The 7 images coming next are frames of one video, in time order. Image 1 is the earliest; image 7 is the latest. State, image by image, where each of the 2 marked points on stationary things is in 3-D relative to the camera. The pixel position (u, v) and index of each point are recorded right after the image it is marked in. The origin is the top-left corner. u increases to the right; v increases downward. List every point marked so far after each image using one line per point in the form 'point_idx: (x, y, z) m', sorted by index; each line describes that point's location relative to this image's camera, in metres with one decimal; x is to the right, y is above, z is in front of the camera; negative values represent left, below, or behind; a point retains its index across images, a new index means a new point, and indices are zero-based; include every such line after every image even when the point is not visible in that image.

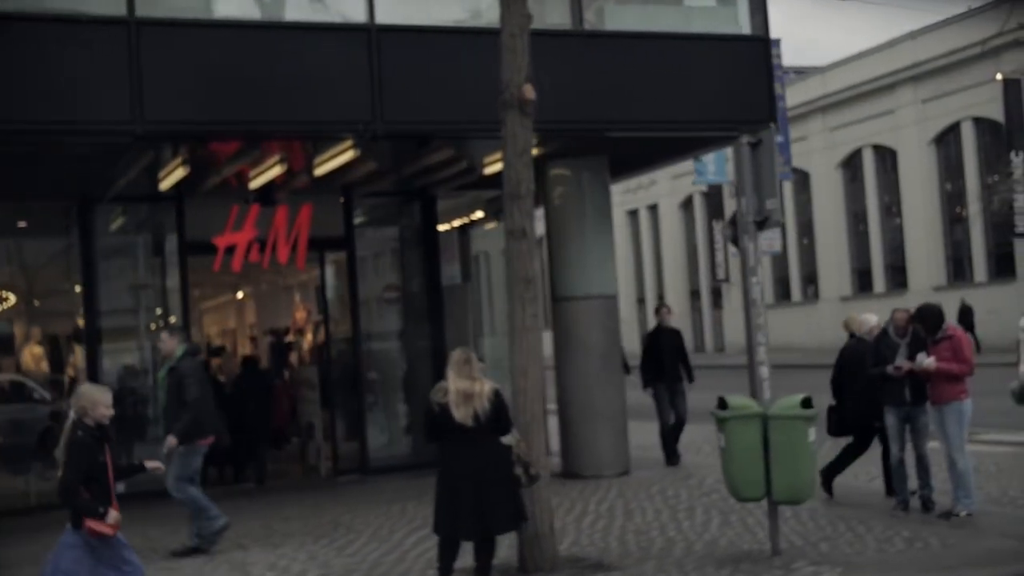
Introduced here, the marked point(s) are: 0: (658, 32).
0: (+1.4, +2.5, +13.2) m
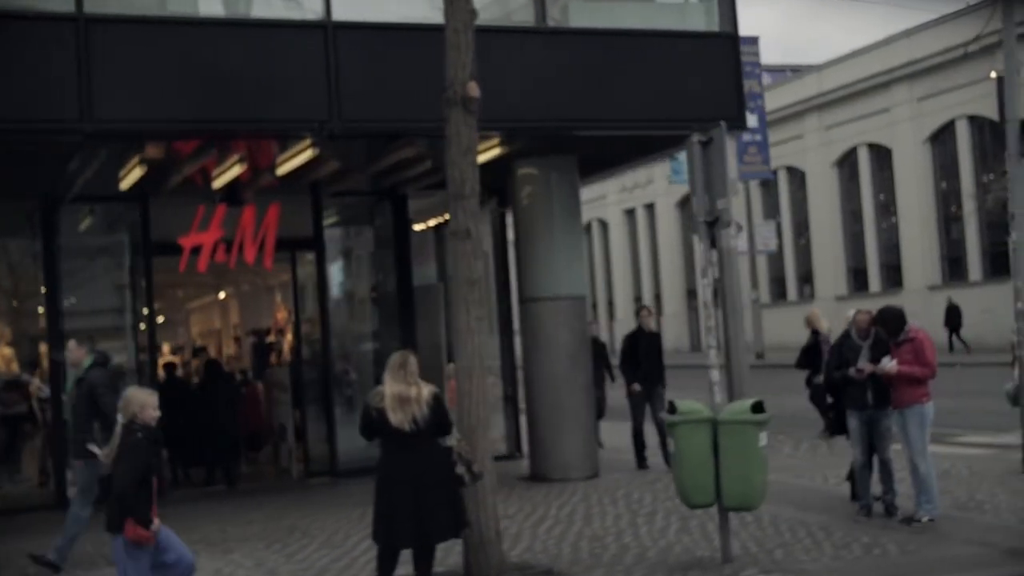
0: (+1.1, +2.5, +13.0) m
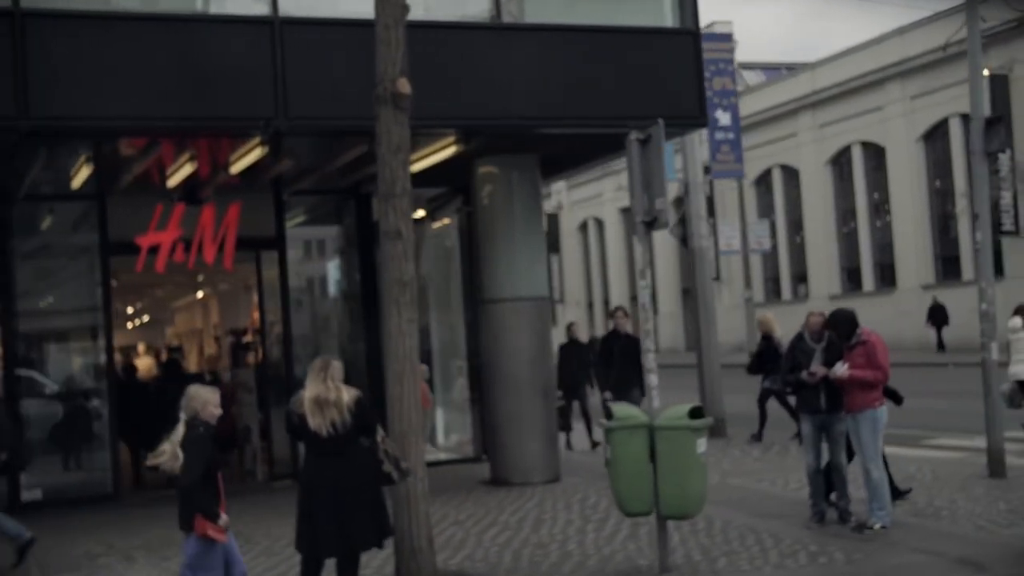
0: (+0.7, +2.5, +12.8) m
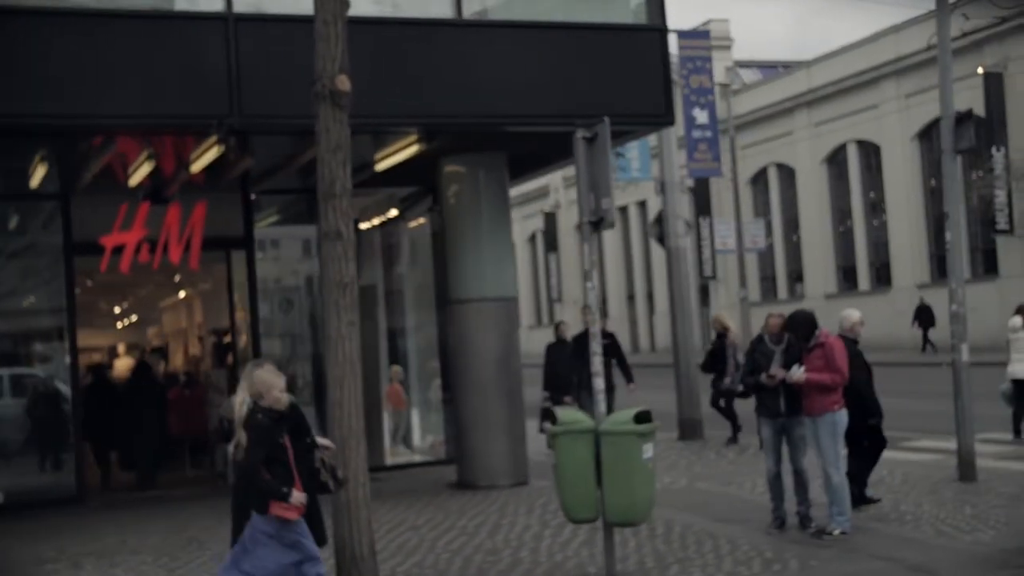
0: (+0.3, +2.5, +12.6) m
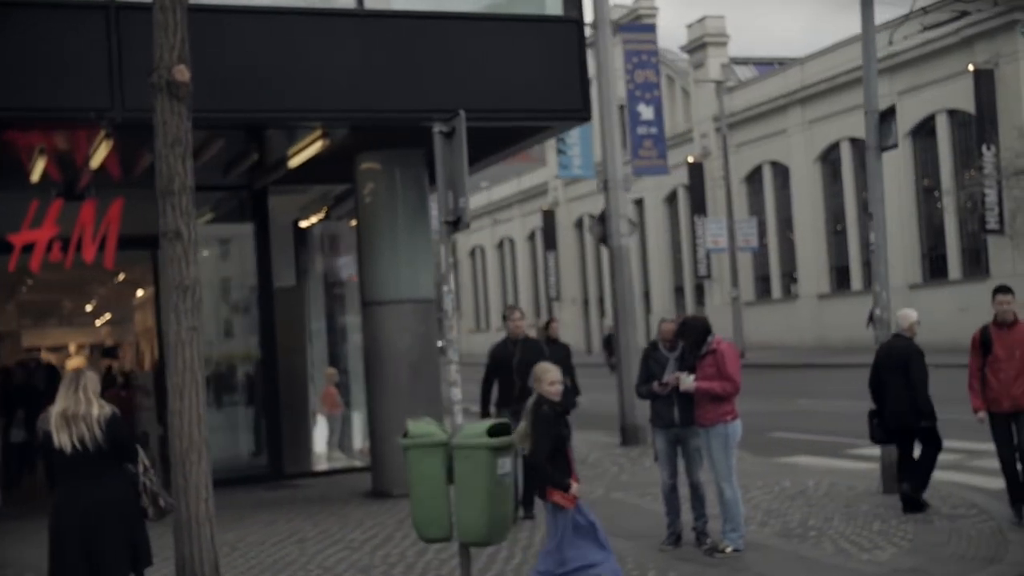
0: (-0.5, +2.5, +12.1) m
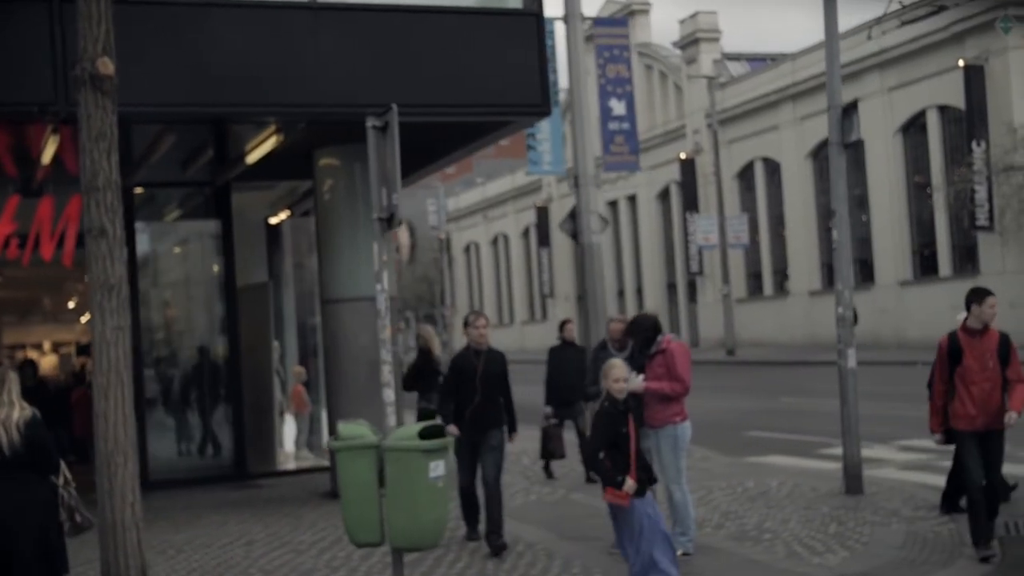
0: (-0.9, +2.5, +11.9) m
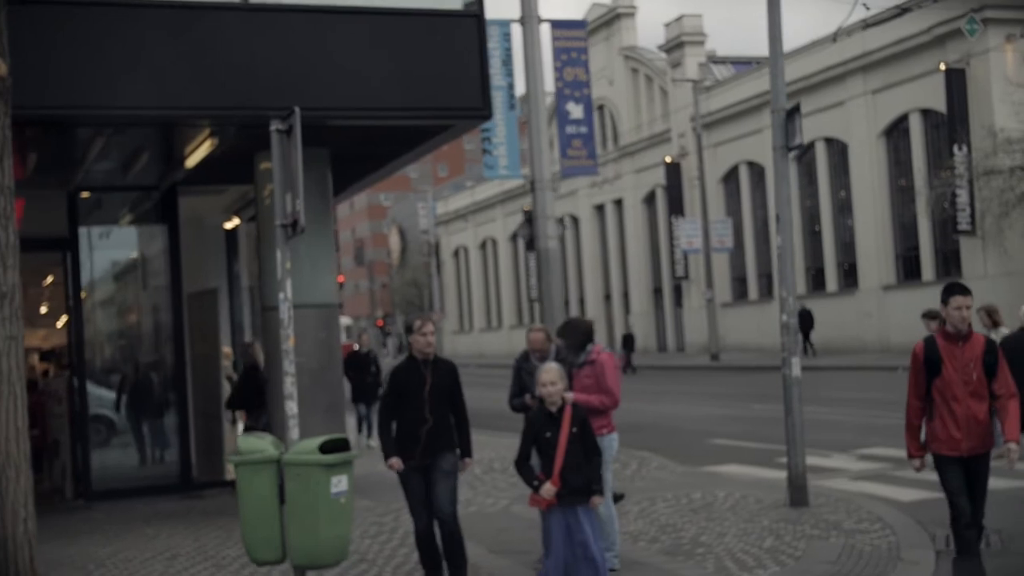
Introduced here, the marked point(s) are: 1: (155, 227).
0: (-1.4, +2.5, +11.7) m
1: (-4.1, +0.7, +15.1) m
